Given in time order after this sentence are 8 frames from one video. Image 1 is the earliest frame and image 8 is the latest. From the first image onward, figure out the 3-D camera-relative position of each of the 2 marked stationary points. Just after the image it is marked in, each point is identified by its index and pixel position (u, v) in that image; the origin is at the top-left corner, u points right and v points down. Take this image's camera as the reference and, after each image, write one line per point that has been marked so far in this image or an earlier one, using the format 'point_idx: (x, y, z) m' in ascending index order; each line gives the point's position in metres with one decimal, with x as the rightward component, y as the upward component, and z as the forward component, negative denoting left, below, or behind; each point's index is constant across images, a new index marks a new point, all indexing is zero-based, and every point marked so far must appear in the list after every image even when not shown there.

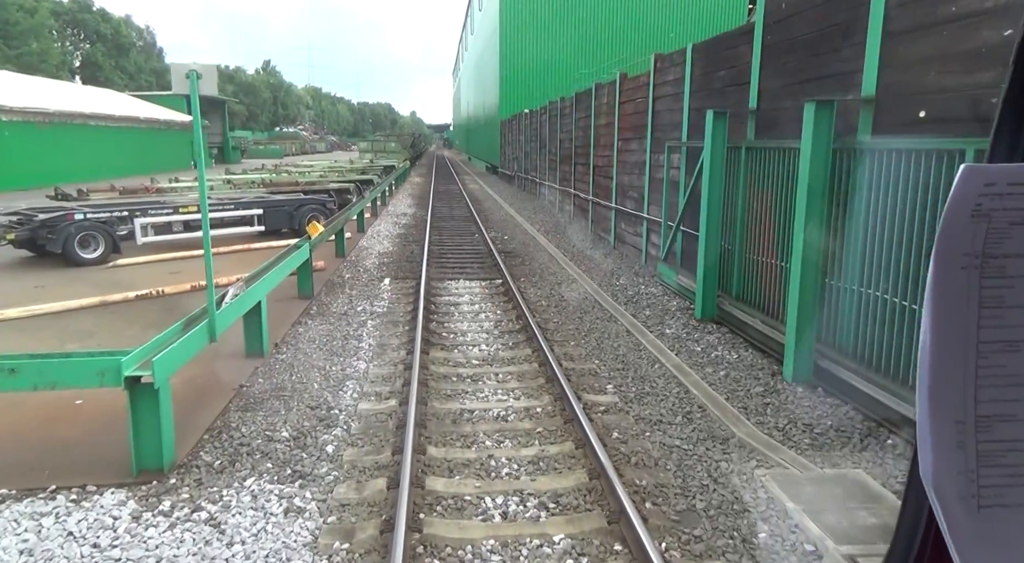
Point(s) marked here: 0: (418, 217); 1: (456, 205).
0: (-1.8, +1.2, +13.8) m
1: (-1.1, +1.6, +16.1) m
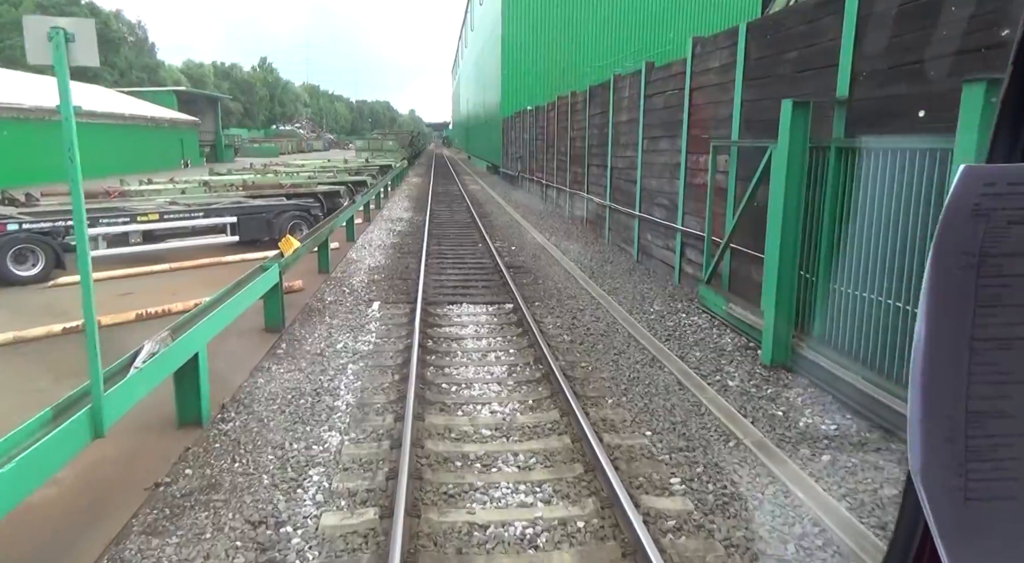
0: (-1.7, +1.0, +12.7) m
1: (-1.0, +1.4, +15.1) m
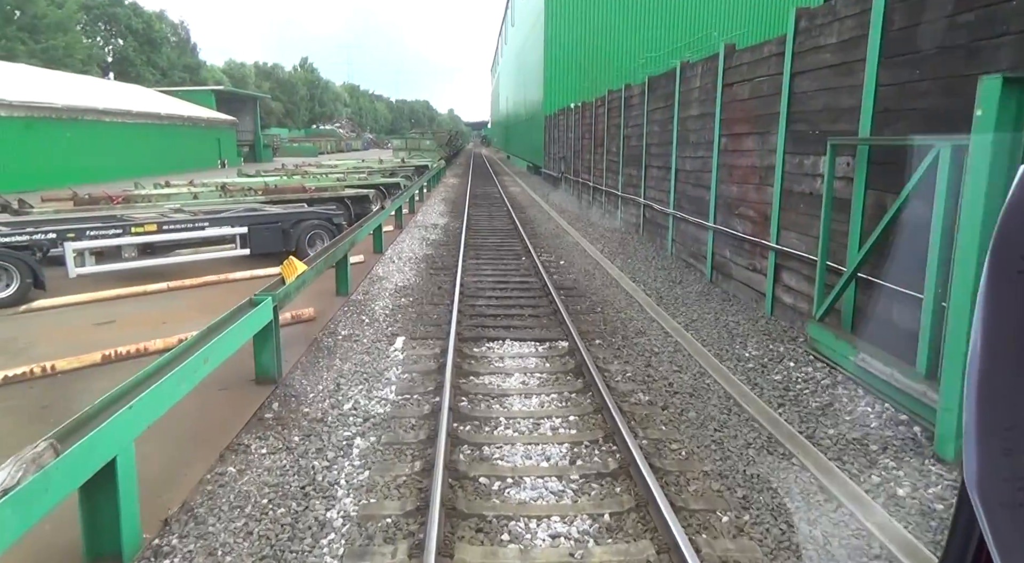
0: (-1.0, +0.8, +11.7) m
1: (-0.2, +1.2, +14.0) m
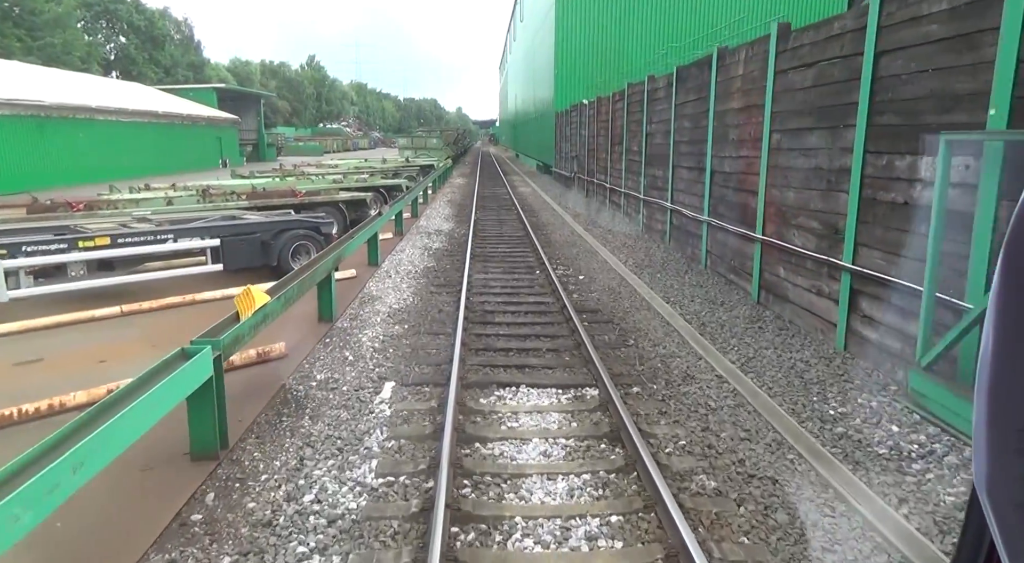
0: (-0.8, +0.7, +10.8) m
1: (0.0, +1.1, +13.1) m
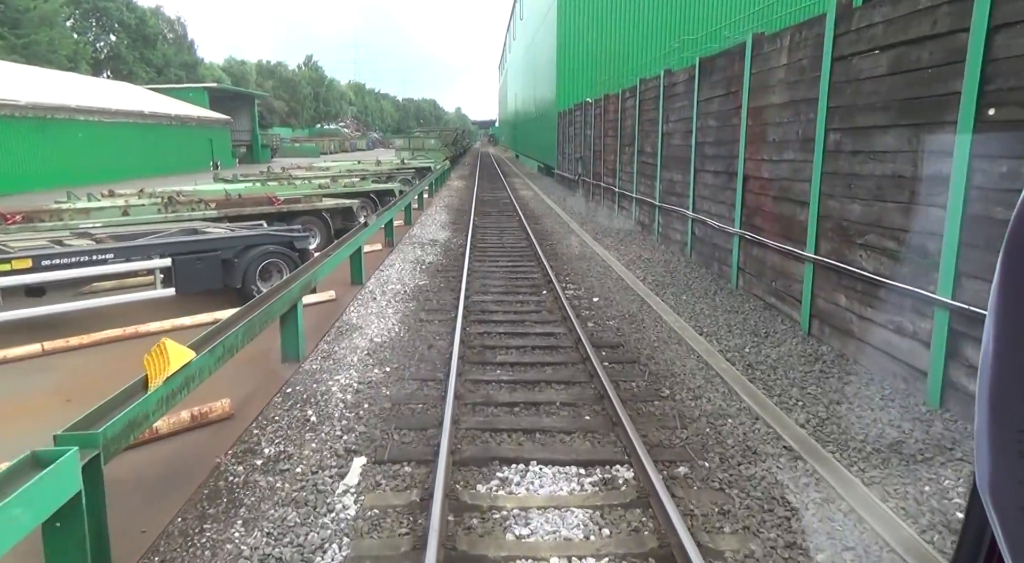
0: (-0.8, +0.5, +9.9) m
1: (0.0, +0.9, +12.2) m
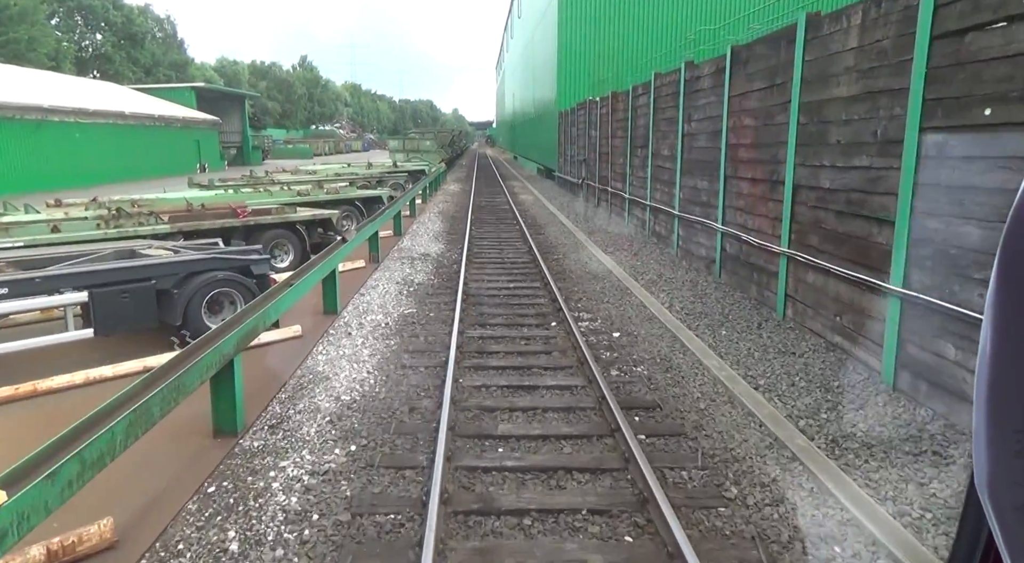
0: (-0.8, +0.2, +8.9) m
1: (0.0, +0.7, +11.2) m
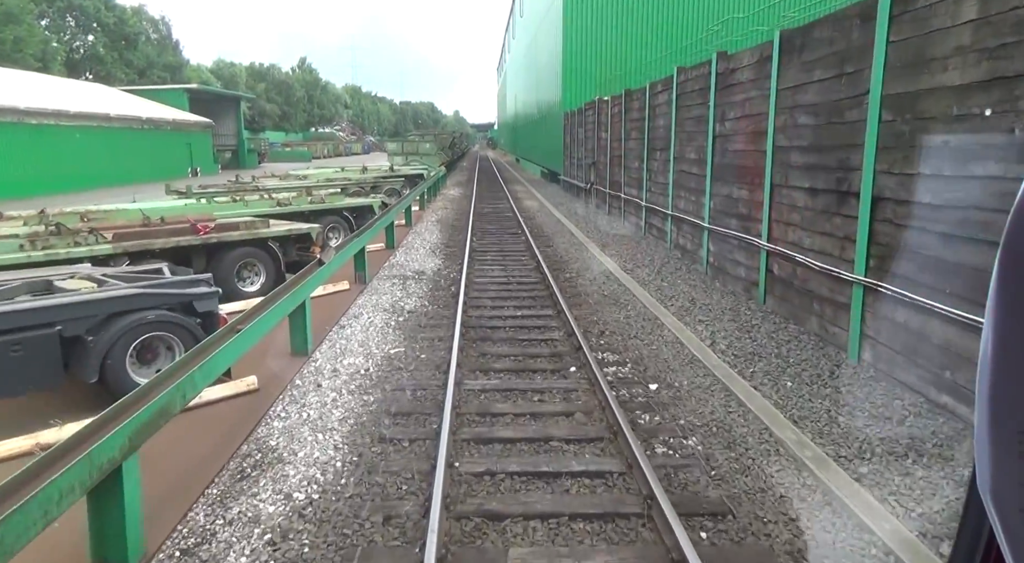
0: (-0.7, 0.0, +7.9) m
1: (+0.1, +0.4, +10.2) m
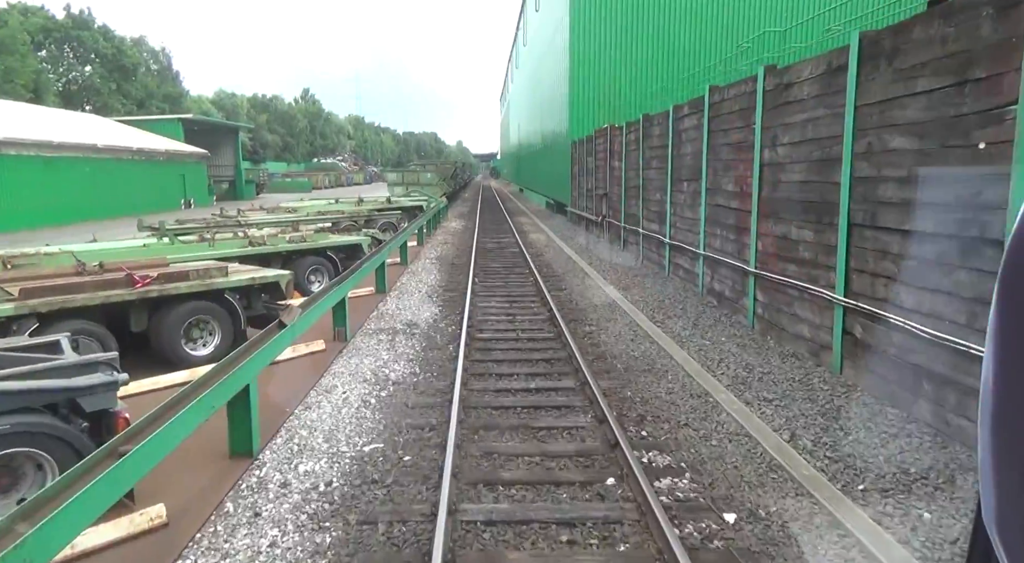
0: (-0.6, -0.5, +6.8) m
1: (+0.2, -0.1, +9.1) m
